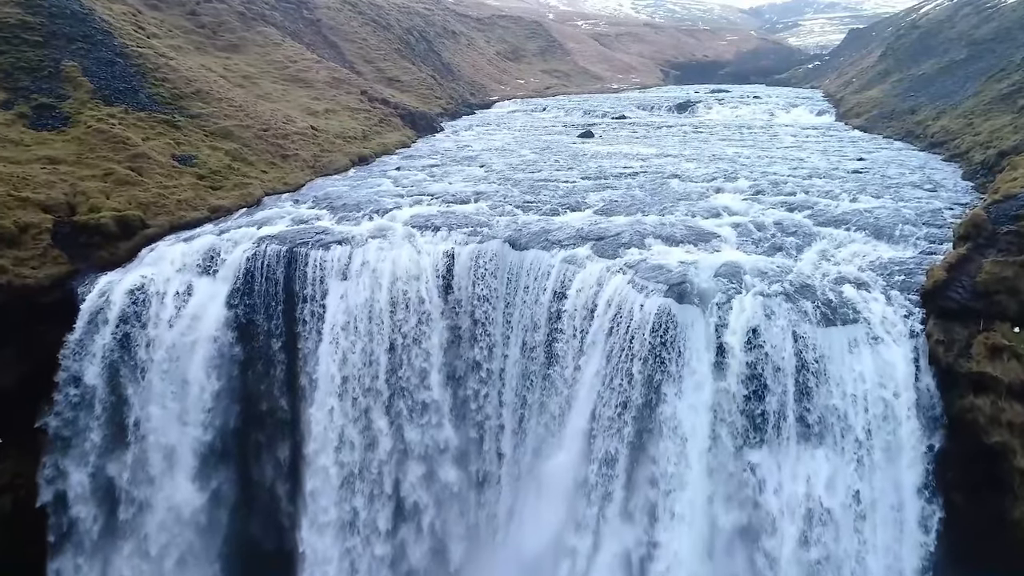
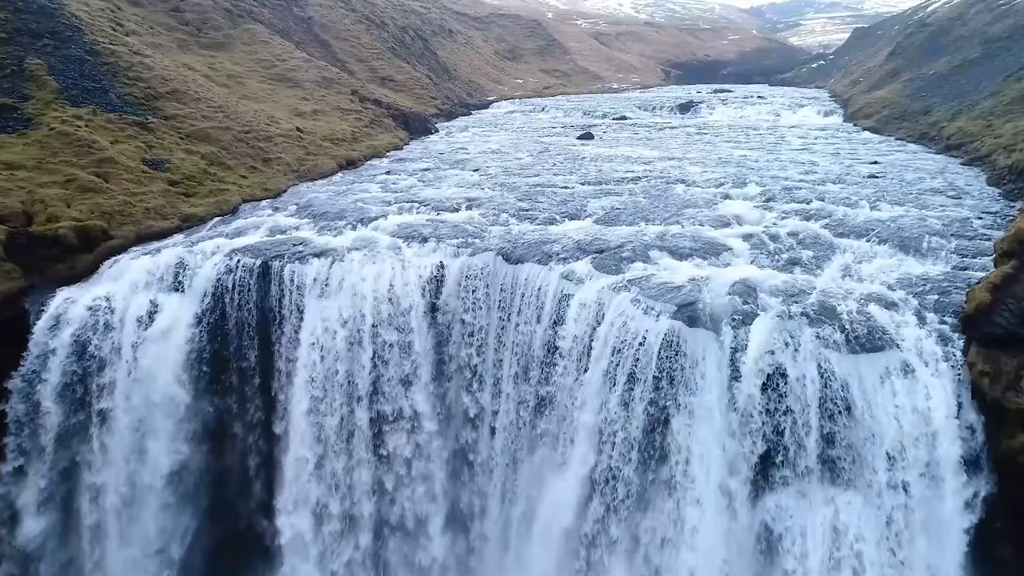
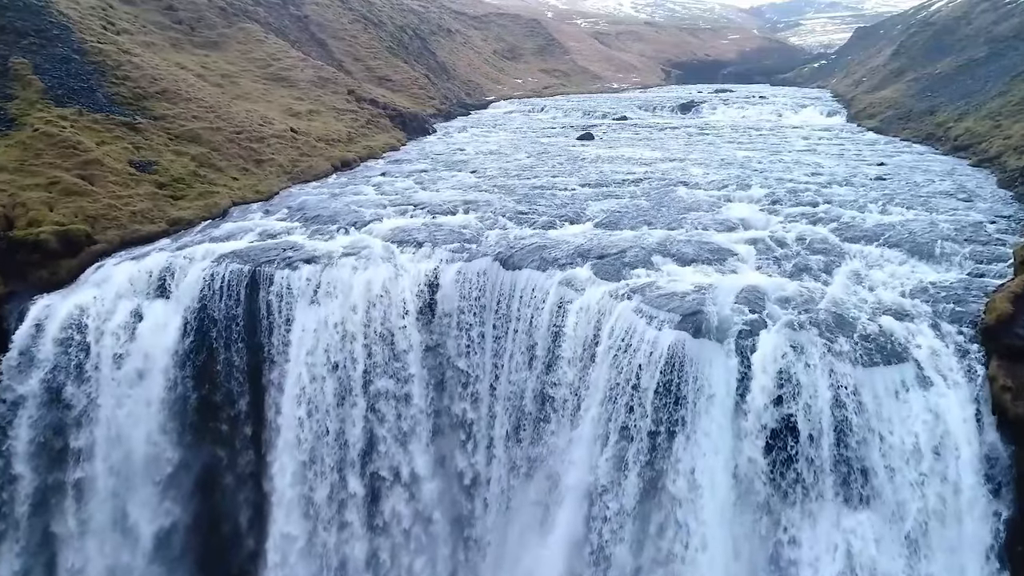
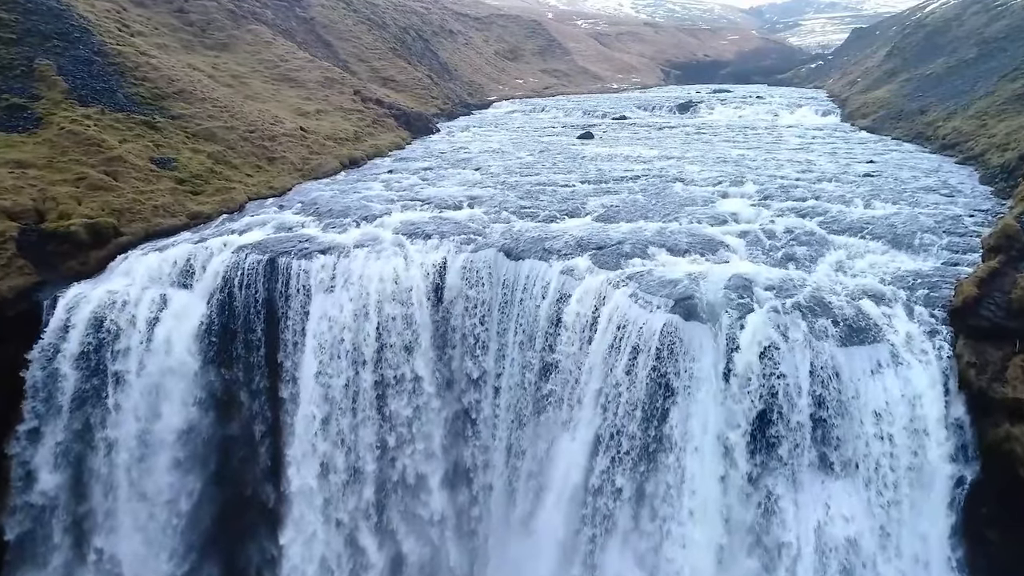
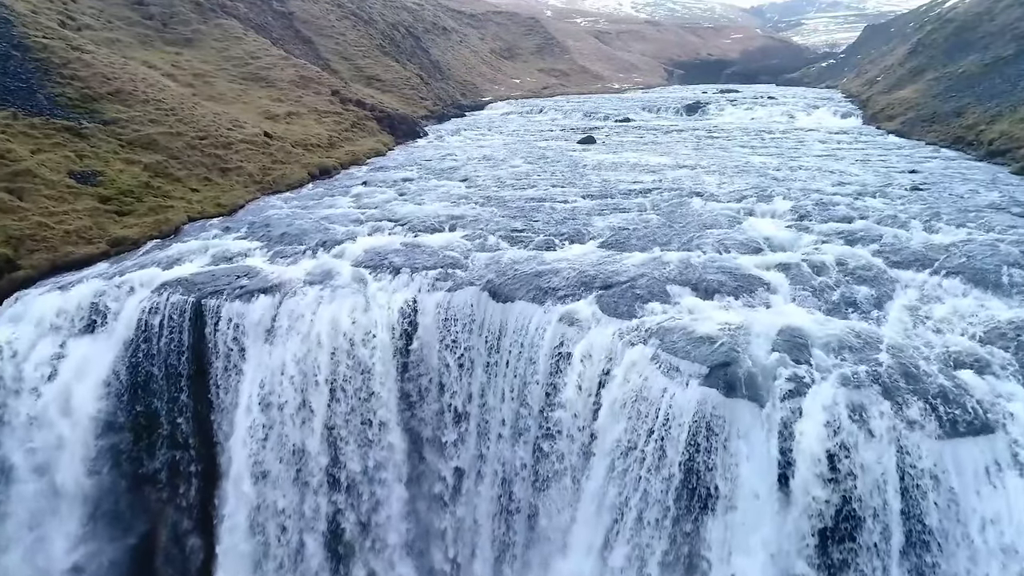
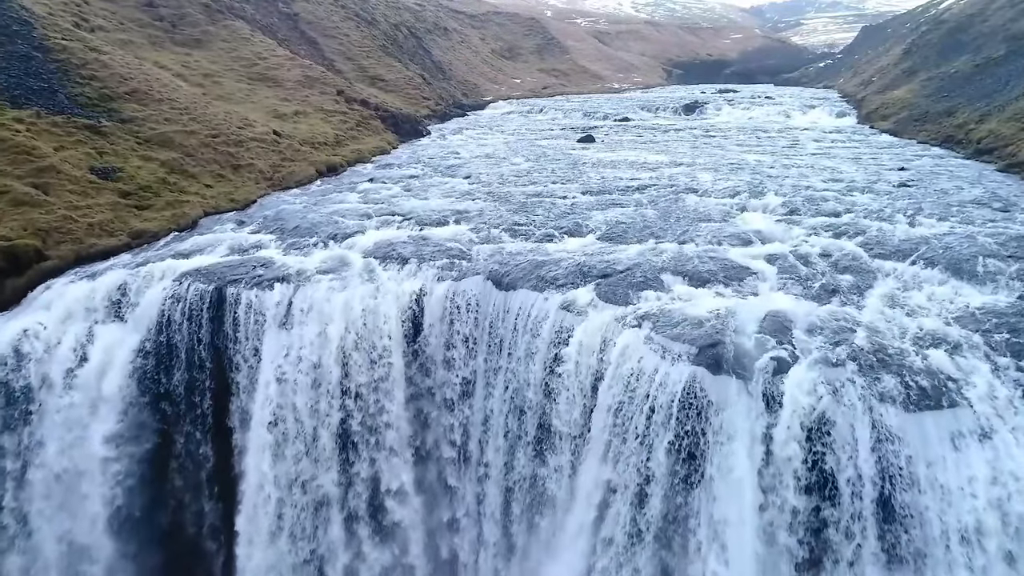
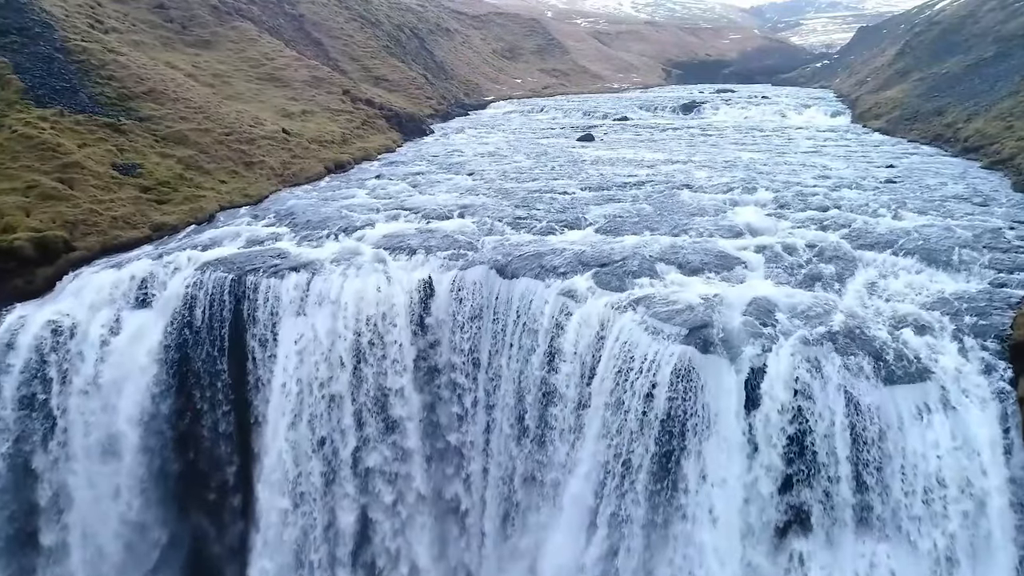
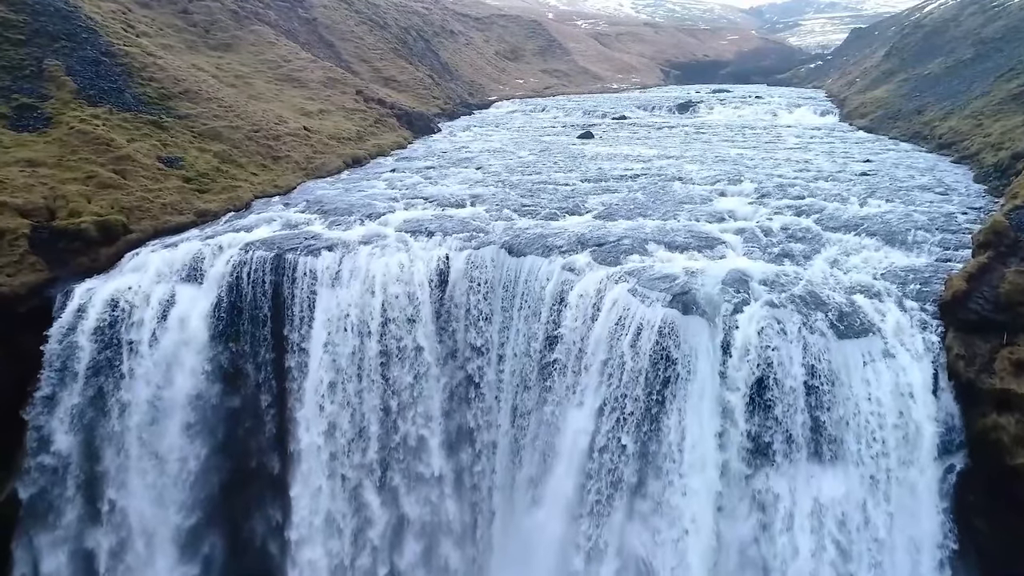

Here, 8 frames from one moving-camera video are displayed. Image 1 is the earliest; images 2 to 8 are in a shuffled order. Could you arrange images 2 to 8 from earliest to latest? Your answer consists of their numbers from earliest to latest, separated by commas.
8, 4, 2, 3, 7, 6, 5
